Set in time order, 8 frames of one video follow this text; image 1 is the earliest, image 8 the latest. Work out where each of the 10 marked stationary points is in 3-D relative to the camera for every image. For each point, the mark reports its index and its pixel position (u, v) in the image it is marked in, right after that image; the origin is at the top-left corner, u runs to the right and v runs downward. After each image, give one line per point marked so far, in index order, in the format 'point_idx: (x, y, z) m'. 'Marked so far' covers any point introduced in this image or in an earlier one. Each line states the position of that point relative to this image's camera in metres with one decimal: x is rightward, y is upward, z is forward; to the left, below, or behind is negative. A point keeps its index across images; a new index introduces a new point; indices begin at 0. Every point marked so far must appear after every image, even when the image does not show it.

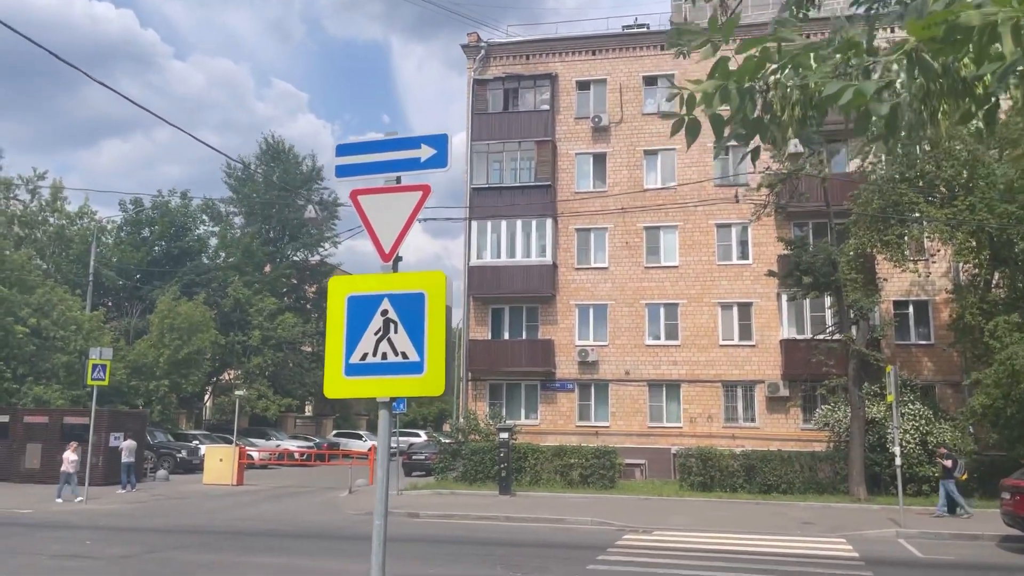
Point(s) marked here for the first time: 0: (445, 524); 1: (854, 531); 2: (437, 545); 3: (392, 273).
0: (-1.4, -5.0, +17.5) m
1: (+6.7, -4.8, +16.2) m
2: (-1.3, -4.4, +14.2) m
3: (-0.7, +0.1, +4.6) m
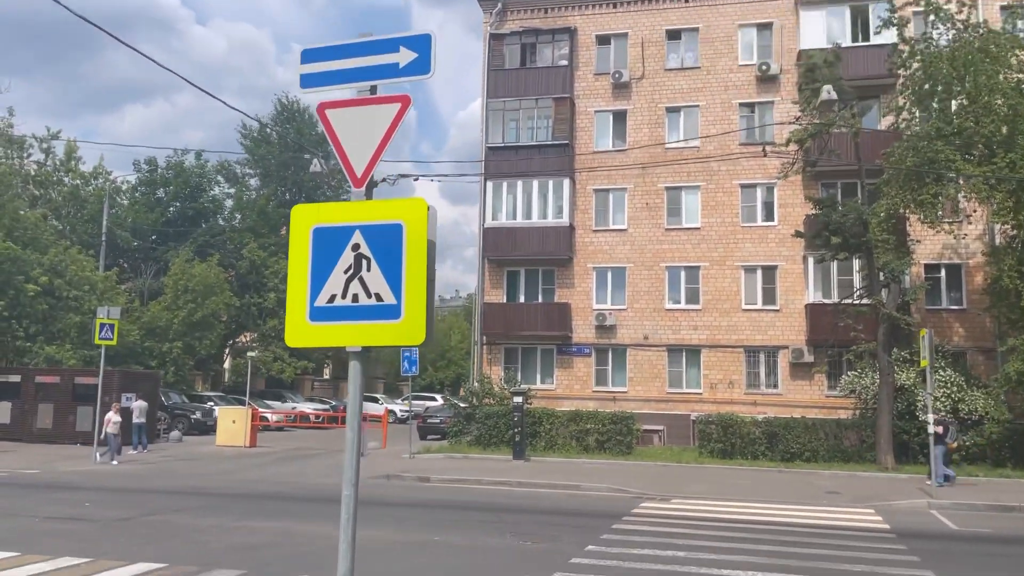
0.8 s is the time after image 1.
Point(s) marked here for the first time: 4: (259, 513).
0: (-1.2, -4.2, +17.0) m
1: (+6.9, -4.0, +15.5) m
2: (-1.1, -3.7, +13.7) m
3: (-0.7, +0.4, +3.9) m
4: (-4.1, -3.6, +13.3) m
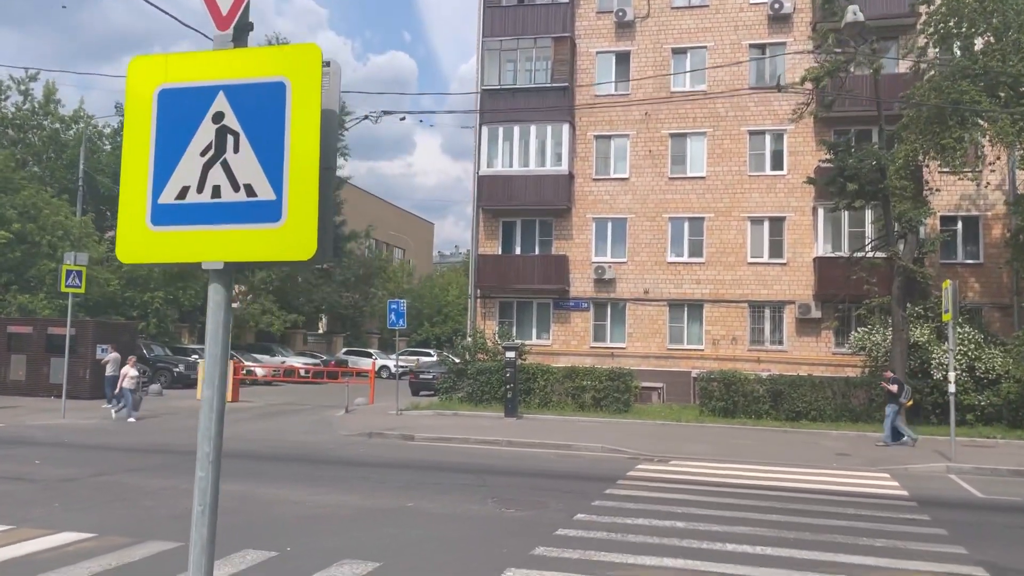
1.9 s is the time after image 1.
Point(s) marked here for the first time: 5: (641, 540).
0: (-1.4, -3.1, +16.0) m
1: (+6.7, -3.1, +14.4) m
2: (-1.4, -2.8, +12.6) m
3: (-0.9, +0.8, +2.7) m
4: (-4.3, -2.8, +12.3) m
5: (+1.3, -2.6, +8.4) m
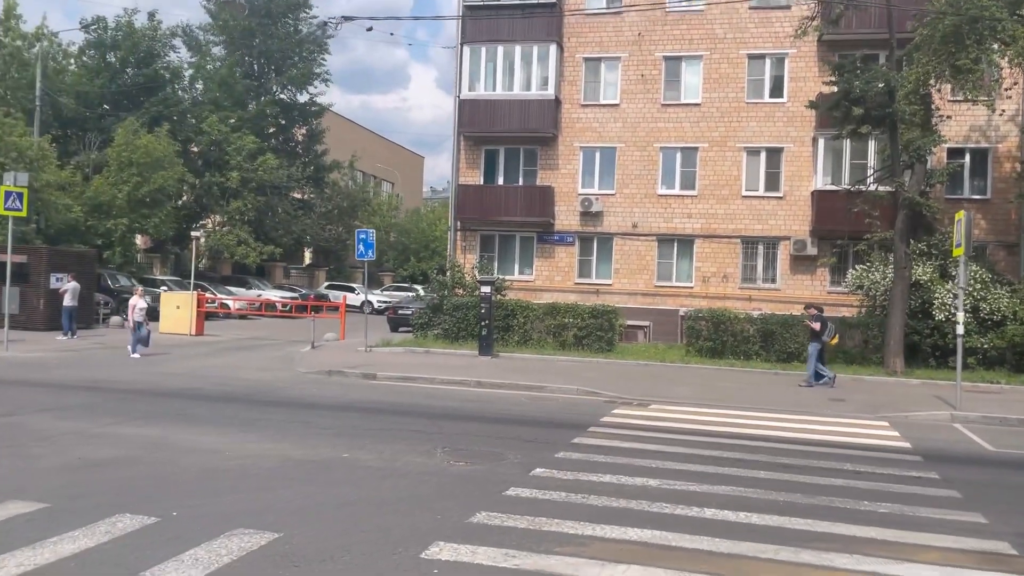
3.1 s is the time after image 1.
0: (-2.0, -1.8, +14.7) m
1: (+6.2, -2.0, +13.2) m
2: (-1.9, -1.8, +11.3) m
3: (-1.3, +1.1, +1.2) m
4: (-4.9, -1.7, +11.0) m
5: (+0.8, -1.9, +7.1) m
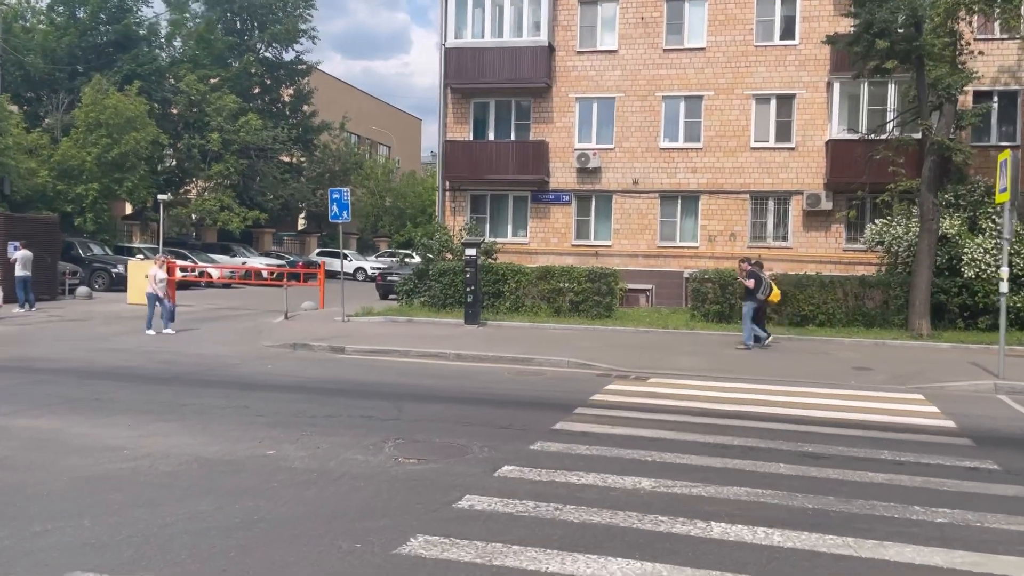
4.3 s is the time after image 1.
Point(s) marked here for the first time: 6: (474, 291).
0: (-2.2, -1.2, +13.1) m
1: (+5.9, -1.4, +11.6) m
2: (-2.2, -1.3, +9.8) m
3: (-1.7, +1.1, -0.5) m
4: (-5.2, -1.3, +9.4) m
5: (+0.5, -1.5, +5.5) m
6: (-0.8, -0.1, +18.3) m
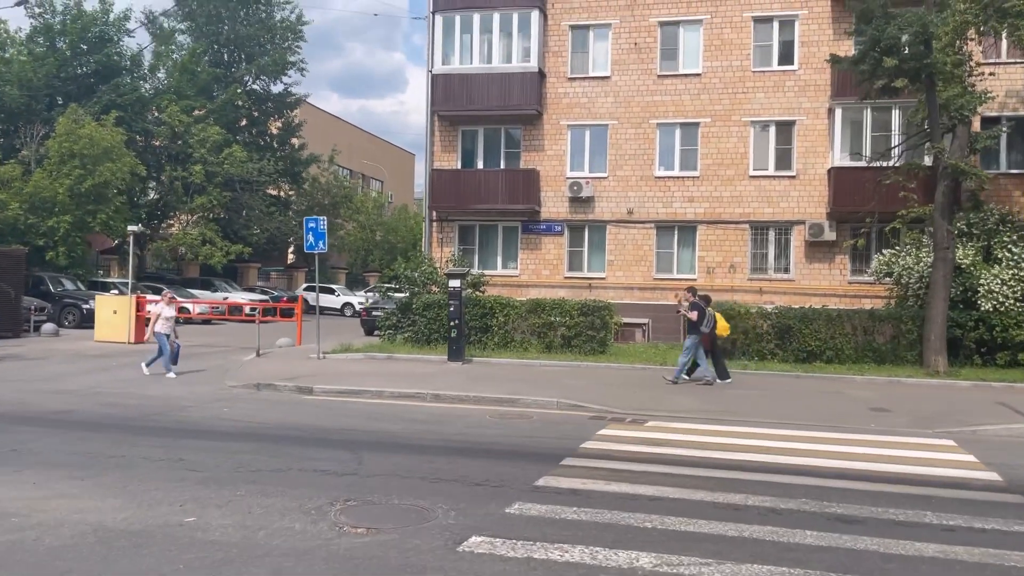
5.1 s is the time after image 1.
0: (-2.5, -1.7, +11.9) m
1: (+5.7, -1.8, +10.4) m
2: (-2.4, -1.7, +8.5) m
3: (-1.9, +1.2, -1.7) m
4: (-5.4, -1.6, +8.2) m
5: (+0.3, -1.7, +4.3) m
6: (-1.1, -0.8, +17.1) m
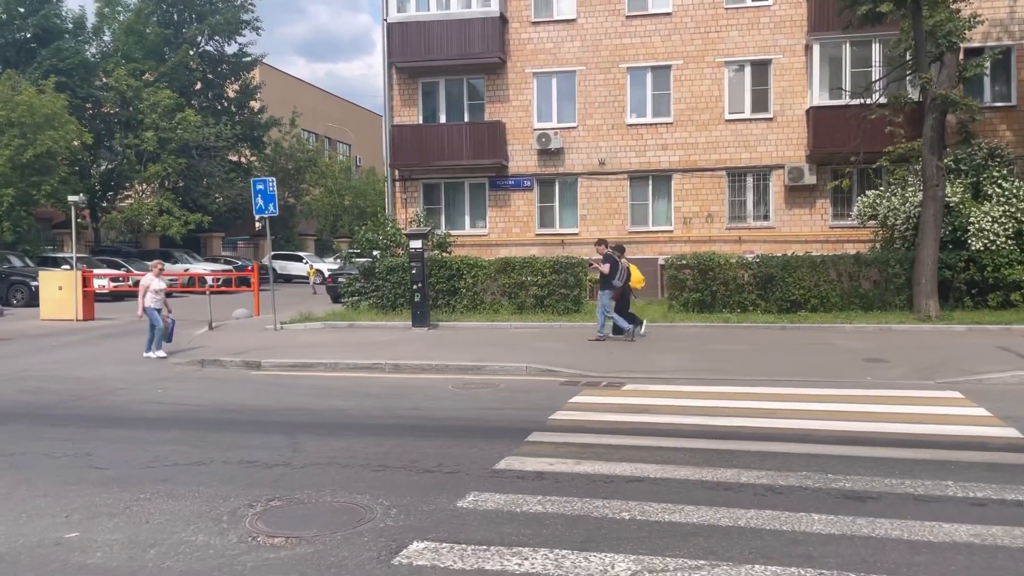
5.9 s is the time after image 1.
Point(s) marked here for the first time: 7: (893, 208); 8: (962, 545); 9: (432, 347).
0: (-2.9, -1.2, +10.8) m
1: (+5.2, -1.0, +9.6) m
2: (-2.8, -1.4, +7.5) m
3: (-2.1, +1.1, -2.8) m
4: (-5.7, -1.4, +7.0) m
5: (0.0, -1.5, +3.3) m
6: (-1.7, 0.0, +16.1) m
7: (+7.9, +1.6, +17.1) m
8: (+2.5, -1.4, +4.5) m
9: (-1.3, -0.9, +13.3) m
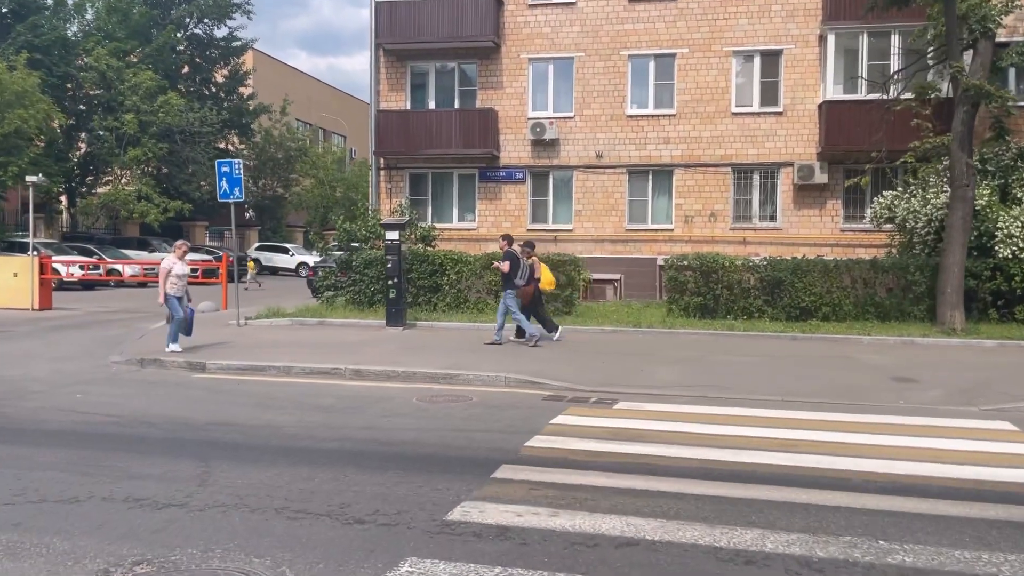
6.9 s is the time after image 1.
0: (-3.2, -1.1, +9.5) m
1: (+5.0, -1.2, +8.2) m
2: (-3.0, -1.3, +6.1) m
3: (-2.3, +1.1, -4.2) m
4: (-6.0, -1.3, +5.7) m
5: (-0.2, -1.5, +2.0) m
6: (-2.0, +0.1, +14.7) m
7: (+7.7, +1.5, +15.7) m
8: (+2.2, -1.4, +3.2) m
9: (-1.5, -0.9, +12.0) m
